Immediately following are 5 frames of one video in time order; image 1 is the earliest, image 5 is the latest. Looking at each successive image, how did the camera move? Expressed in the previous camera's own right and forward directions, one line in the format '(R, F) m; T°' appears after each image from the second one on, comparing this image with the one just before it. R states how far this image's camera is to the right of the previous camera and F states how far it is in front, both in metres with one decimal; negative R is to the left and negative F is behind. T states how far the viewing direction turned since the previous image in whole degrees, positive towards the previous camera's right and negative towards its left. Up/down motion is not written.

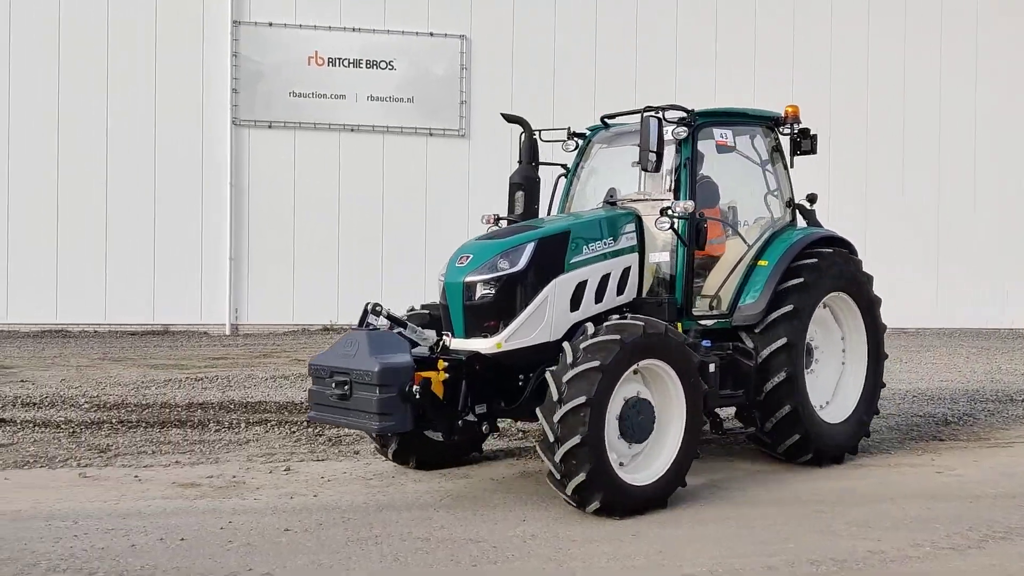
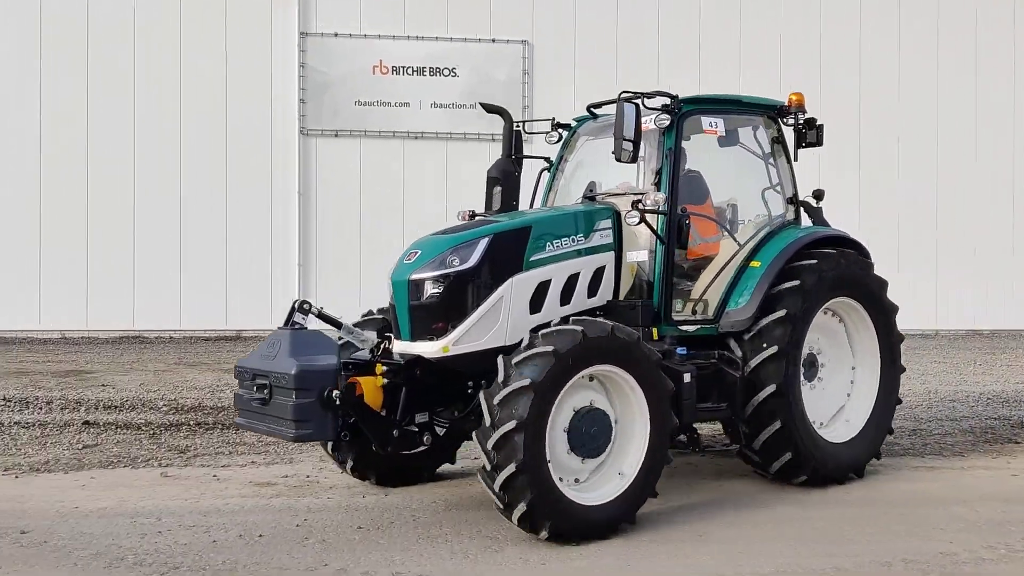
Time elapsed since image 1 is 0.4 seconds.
(+0.4, +0.3) m; -4°
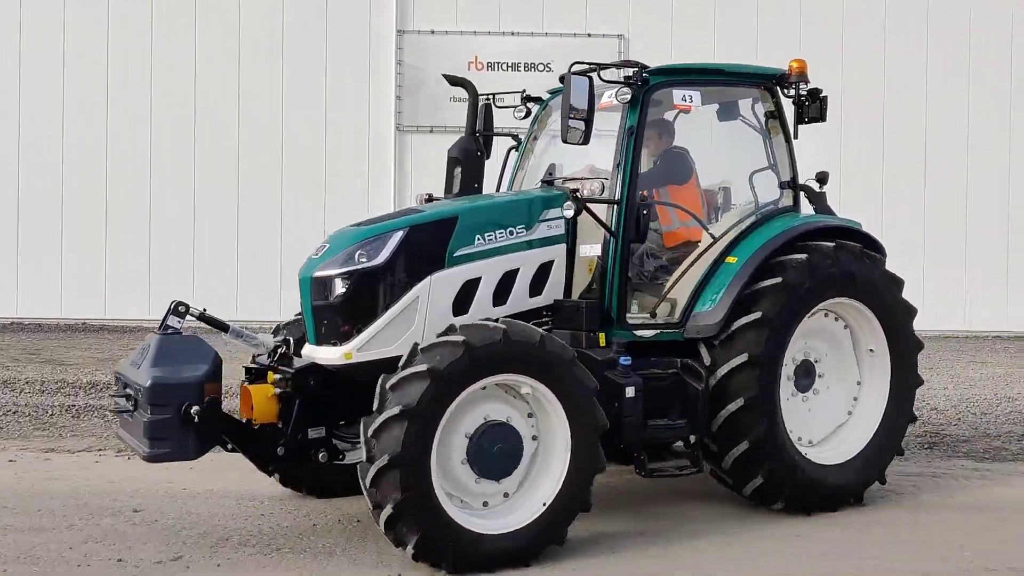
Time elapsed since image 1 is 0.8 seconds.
(+0.5, +0.5) m; -5°
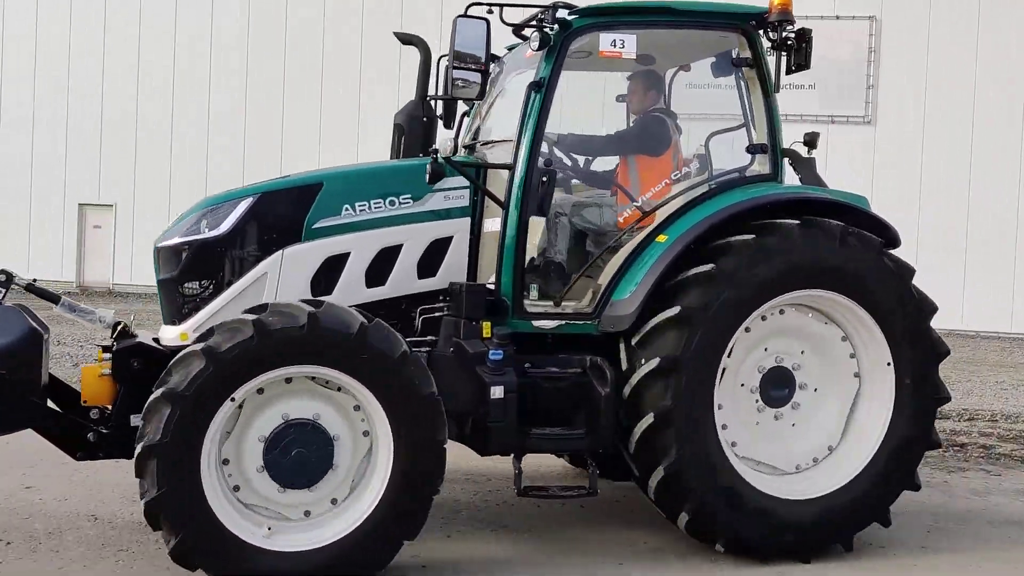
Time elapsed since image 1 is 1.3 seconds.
(+1.0, +0.6) m; -13°
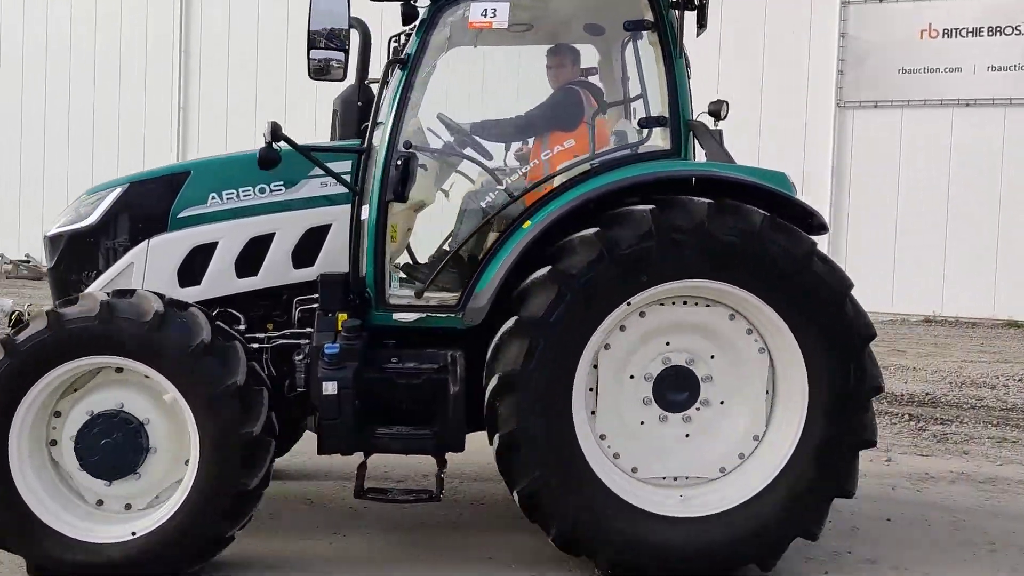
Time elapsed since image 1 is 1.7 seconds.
(+0.9, +0.3) m; -13°
